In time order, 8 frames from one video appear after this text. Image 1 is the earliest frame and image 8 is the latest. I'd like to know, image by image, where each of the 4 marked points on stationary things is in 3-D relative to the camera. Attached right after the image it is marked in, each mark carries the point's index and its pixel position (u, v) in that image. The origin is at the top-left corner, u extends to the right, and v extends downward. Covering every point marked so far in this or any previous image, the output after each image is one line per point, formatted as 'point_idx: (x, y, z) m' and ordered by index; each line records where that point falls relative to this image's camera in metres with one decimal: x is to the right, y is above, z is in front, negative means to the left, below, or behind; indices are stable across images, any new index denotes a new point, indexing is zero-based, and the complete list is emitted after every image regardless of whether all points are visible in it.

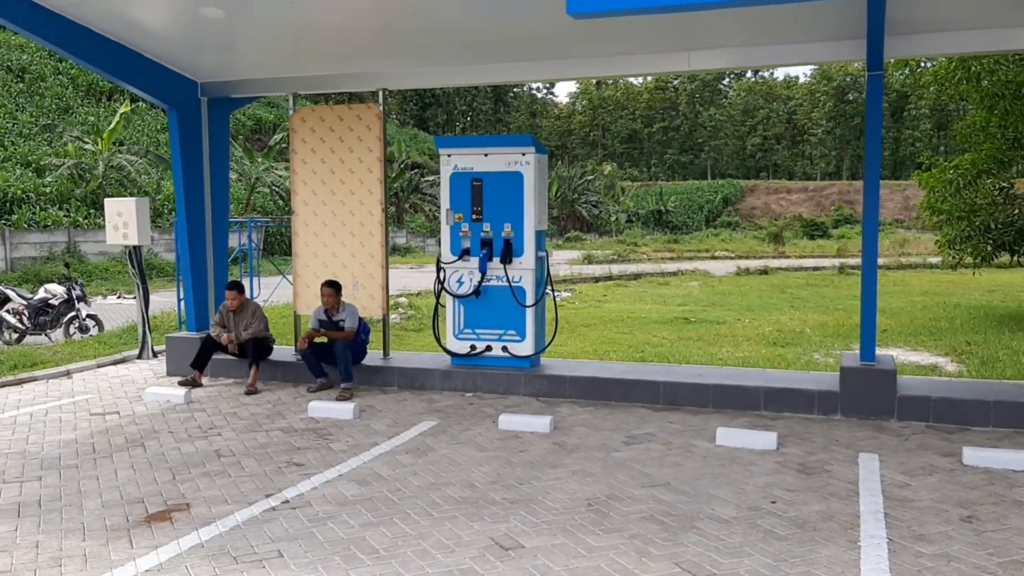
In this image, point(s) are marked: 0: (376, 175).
0: (-1.1, +0.9, +6.8) m
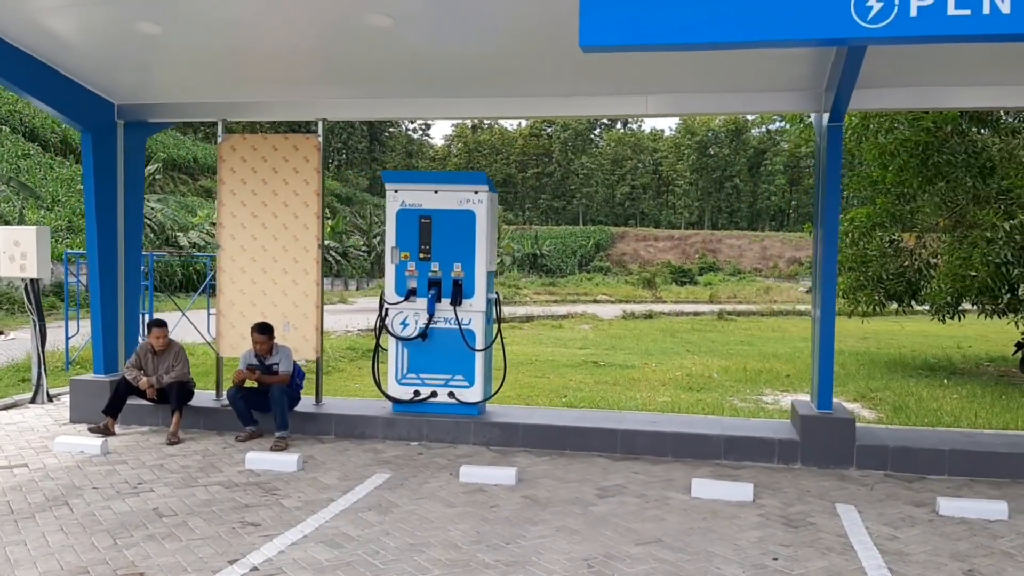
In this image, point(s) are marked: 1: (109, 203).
0: (-1.5, +0.6, +6.4) m
1: (-3.3, +0.7, +6.8) m
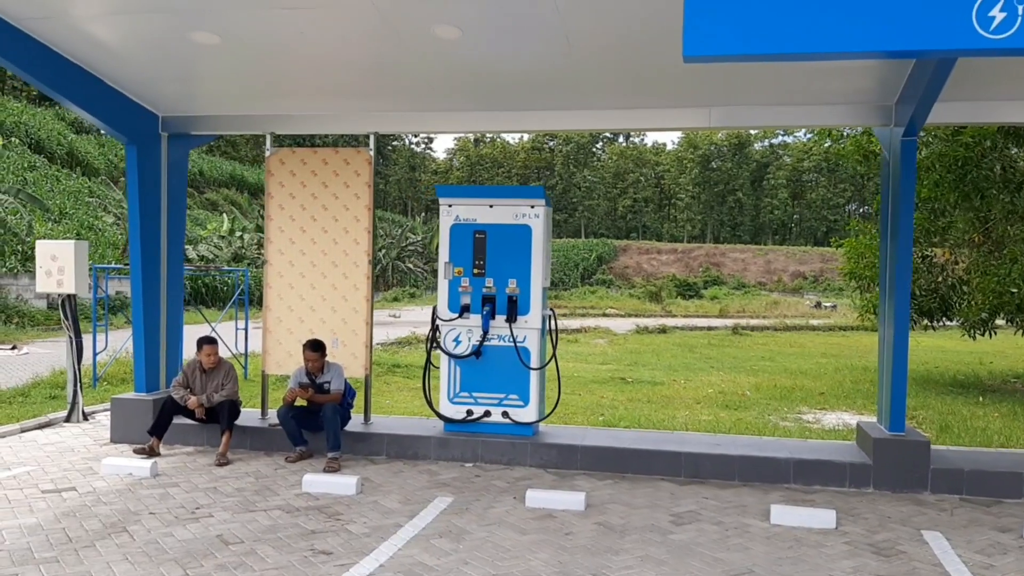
0: (-1.1, +0.5, +6.2) m
1: (-2.9, +0.6, +6.6) m
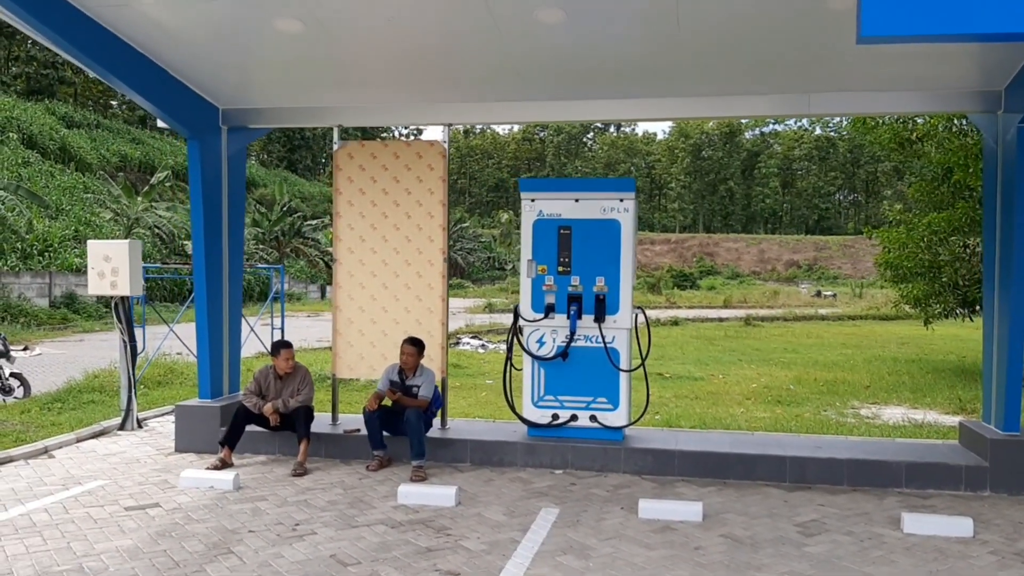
0: (-0.5, +0.5, +6.0) m
1: (-2.3, +0.6, +6.3) m
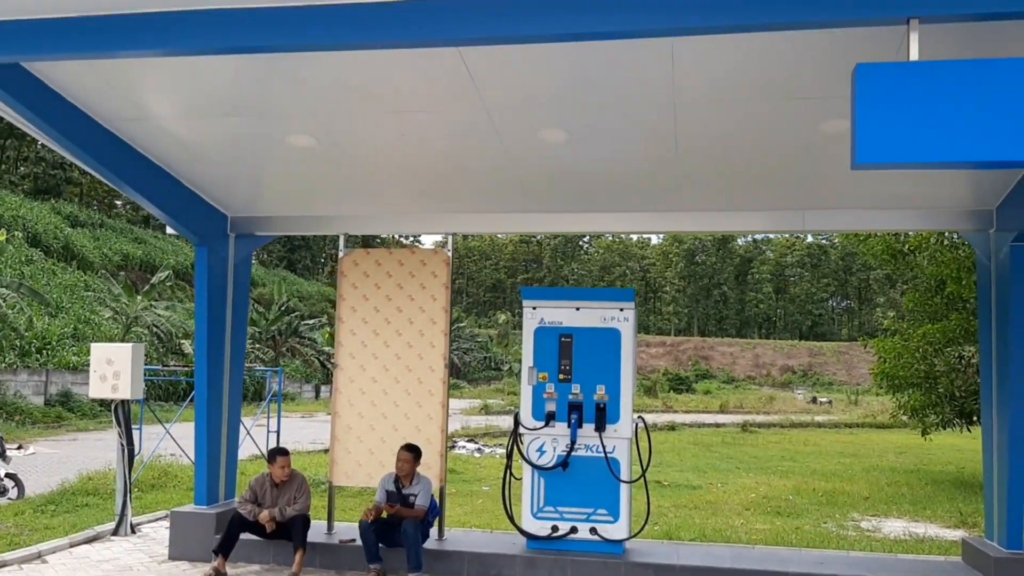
0: (-0.5, -0.3, +6.1) m
1: (-2.3, -0.2, +6.4) m
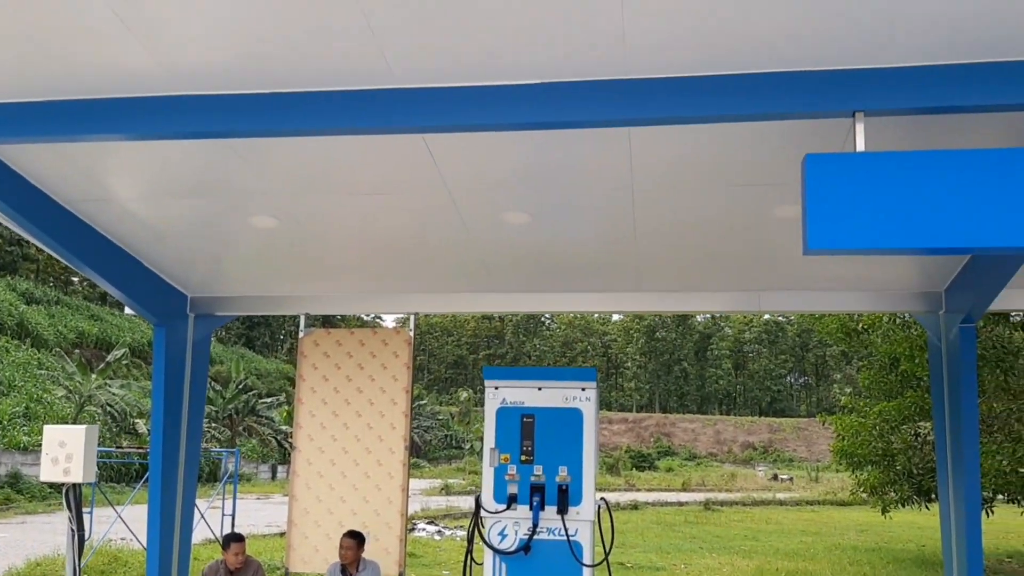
0: (-0.8, -0.9, +6.0) m
1: (-2.6, -0.8, +6.3) m
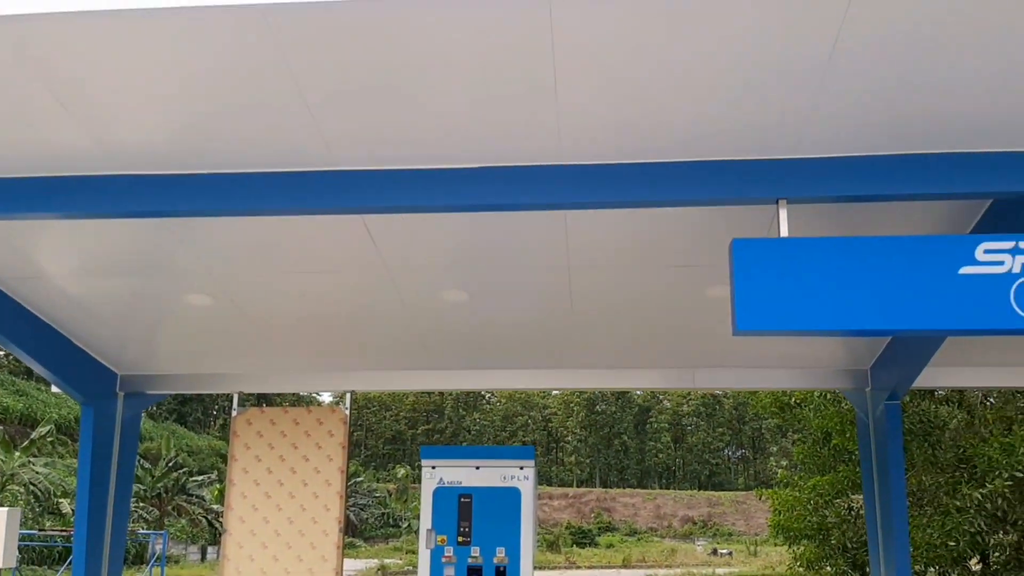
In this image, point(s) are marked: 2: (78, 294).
0: (-1.2, -1.4, +5.9) m
1: (-3.0, -1.4, +6.1) m
2: (-2.8, 0.0, +5.3) m
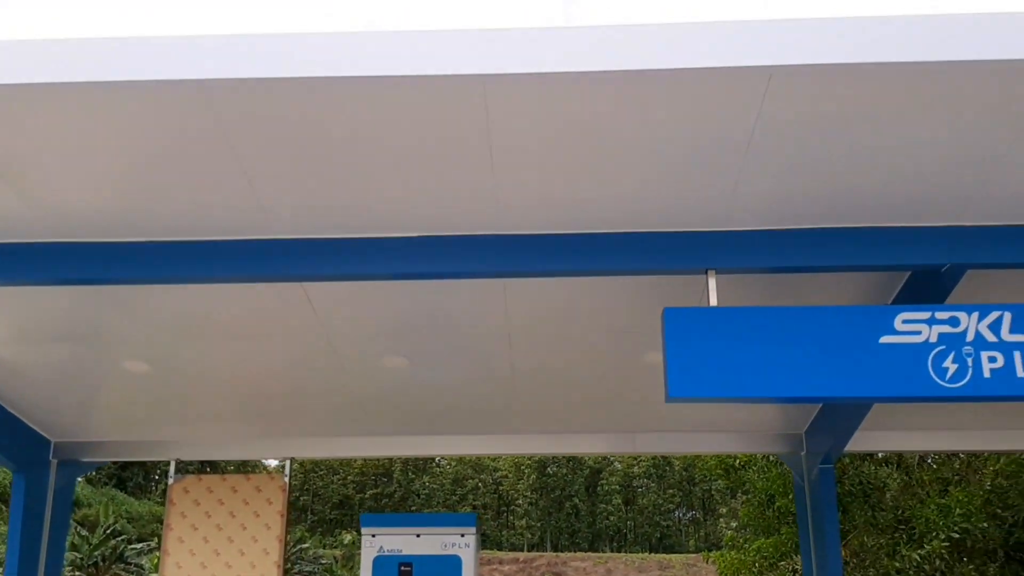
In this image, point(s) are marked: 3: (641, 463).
0: (-1.7, -1.9, +5.8) m
1: (-3.5, -1.9, +5.9) m
2: (-3.1, -0.4, +5.2) m
3: (+3.0, -4.1, +19.5) m
